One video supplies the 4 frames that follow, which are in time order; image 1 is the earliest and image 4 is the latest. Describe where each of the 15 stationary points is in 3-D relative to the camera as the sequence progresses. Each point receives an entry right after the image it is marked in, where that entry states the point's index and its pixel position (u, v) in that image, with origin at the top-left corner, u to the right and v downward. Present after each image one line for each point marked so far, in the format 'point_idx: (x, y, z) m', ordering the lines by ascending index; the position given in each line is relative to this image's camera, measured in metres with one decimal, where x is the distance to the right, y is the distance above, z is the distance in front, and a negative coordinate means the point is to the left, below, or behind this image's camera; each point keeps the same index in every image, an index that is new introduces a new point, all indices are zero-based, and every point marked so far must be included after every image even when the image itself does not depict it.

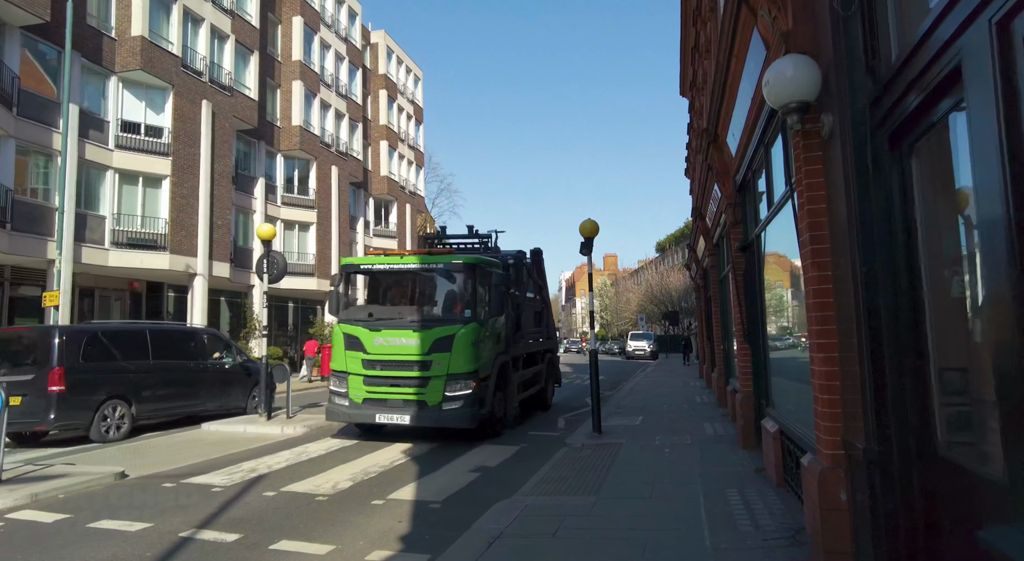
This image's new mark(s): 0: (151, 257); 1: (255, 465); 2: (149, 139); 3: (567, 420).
0: (-11.5, +0.7, +19.4) m
1: (-3.1, -2.3, +7.5) m
2: (-11.7, +4.6, +19.7) m
3: (+1.1, -2.7, +11.8) m
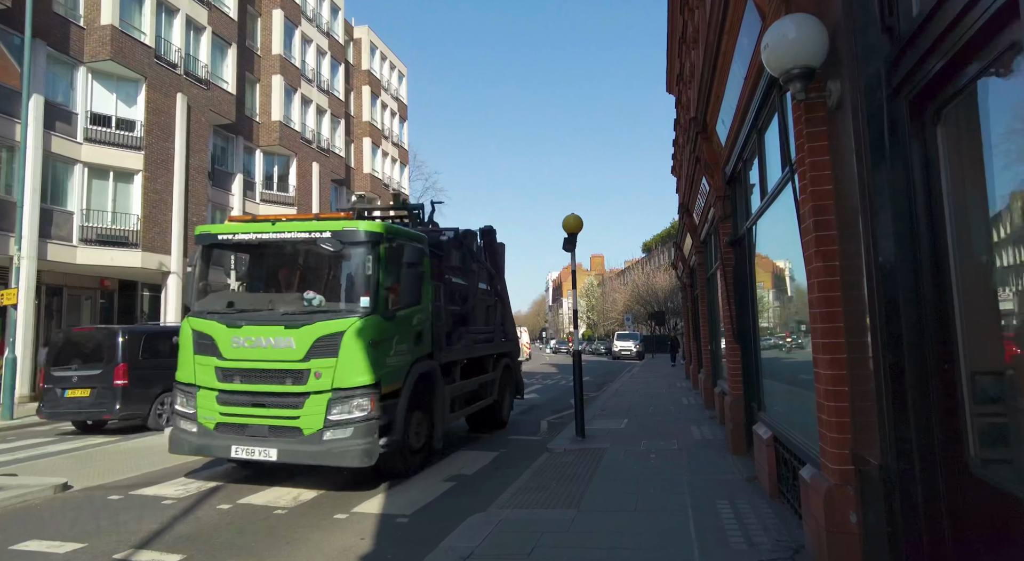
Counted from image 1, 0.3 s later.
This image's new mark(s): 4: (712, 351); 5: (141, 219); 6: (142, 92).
0: (-12.0, +0.8, +18.8) m
1: (-3.4, -2.2, +7.0) m
2: (-12.2, +4.6, +19.0) m
3: (+0.7, -2.7, +11.3) m
4: (+3.9, -1.4, +11.9) m
5: (-11.7, +2.0, +19.3) m
6: (-11.8, +6.0, +19.6) m
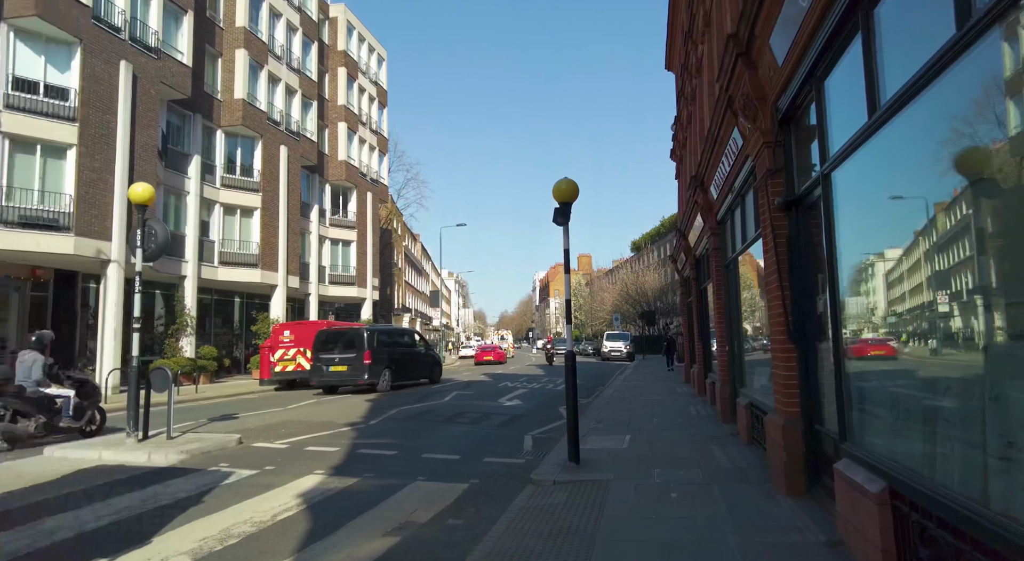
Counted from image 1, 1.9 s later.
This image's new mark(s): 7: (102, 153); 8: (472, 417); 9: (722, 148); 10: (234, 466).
0: (-12.4, +1.1, +16.5) m
1: (-3.7, -2.0, +4.9) m
2: (-12.7, +4.9, +16.7) m
3: (+0.4, -2.4, +9.3) m
4: (+3.5, -1.2, +9.9) m
5: (-12.2, +2.3, +17.0) m
6: (-12.3, +6.4, +17.3) m
7: (-11.9, +3.7, +17.8) m
8: (-0.8, -2.6, +11.8) m
9: (+2.8, +1.8, +8.1) m
10: (-3.4, -2.3, +7.6) m
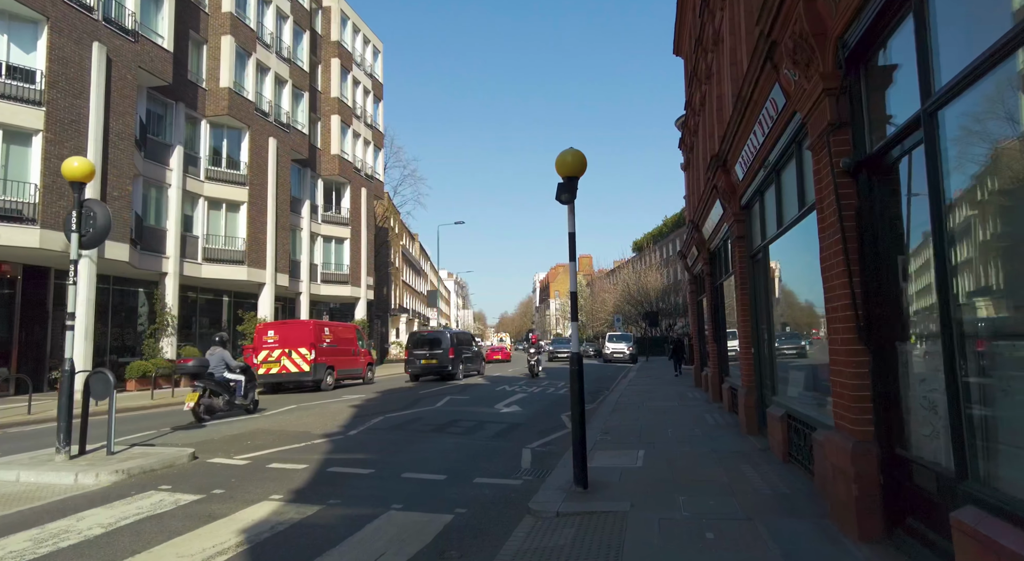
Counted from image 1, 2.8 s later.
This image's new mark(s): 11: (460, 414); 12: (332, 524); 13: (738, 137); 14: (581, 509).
0: (-12.5, +1.2, +15.3) m
1: (-3.7, -1.8, +3.7) m
2: (-12.7, +5.0, +15.6) m
3: (+0.3, -2.3, +8.1) m
4: (+3.5, -1.1, +8.7) m
5: (-12.2, +2.4, +15.9) m
6: (-12.3, +6.5, +16.1) m
7: (-12.0, +3.8, +16.6) m
8: (-0.8, -2.5, +10.6) m
9: (+2.7, +1.9, +6.9) m
10: (-3.5, -2.2, +6.4) m
11: (-1.0, -2.7, +12.2) m
12: (-1.6, -2.1, +5.4) m
13: (+2.9, +1.9, +8.0) m
14: (+0.6, -2.0, +5.3) m
